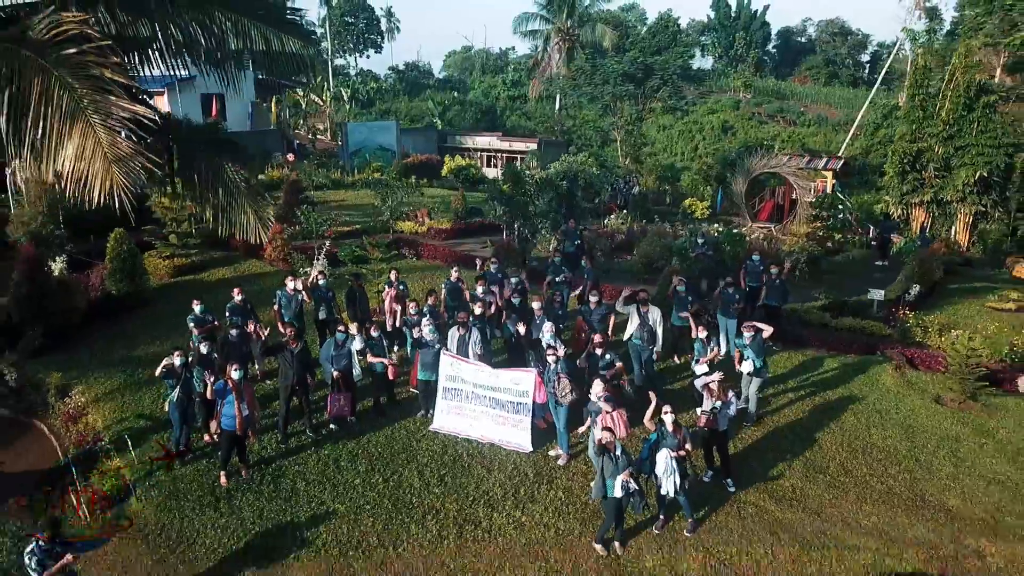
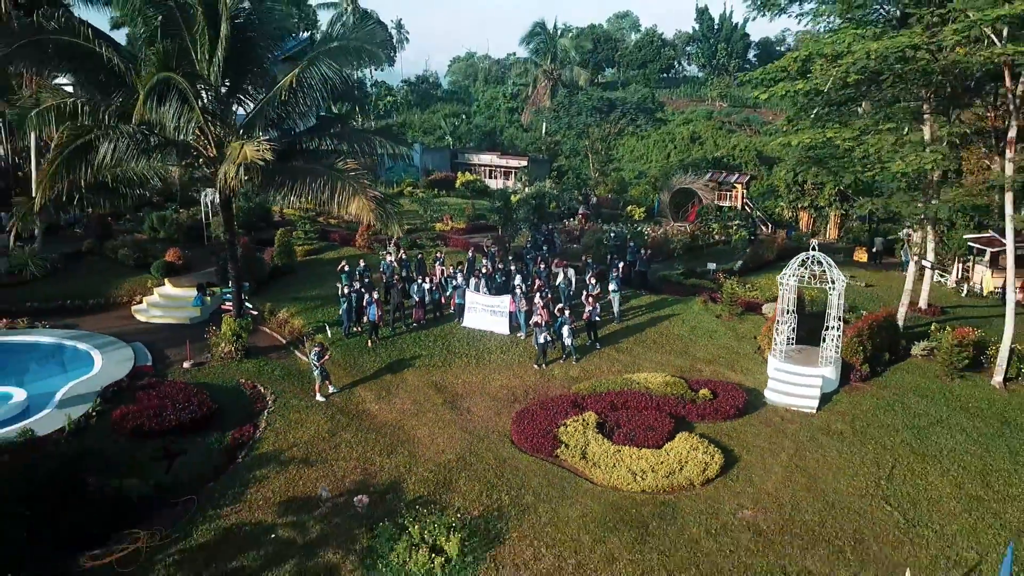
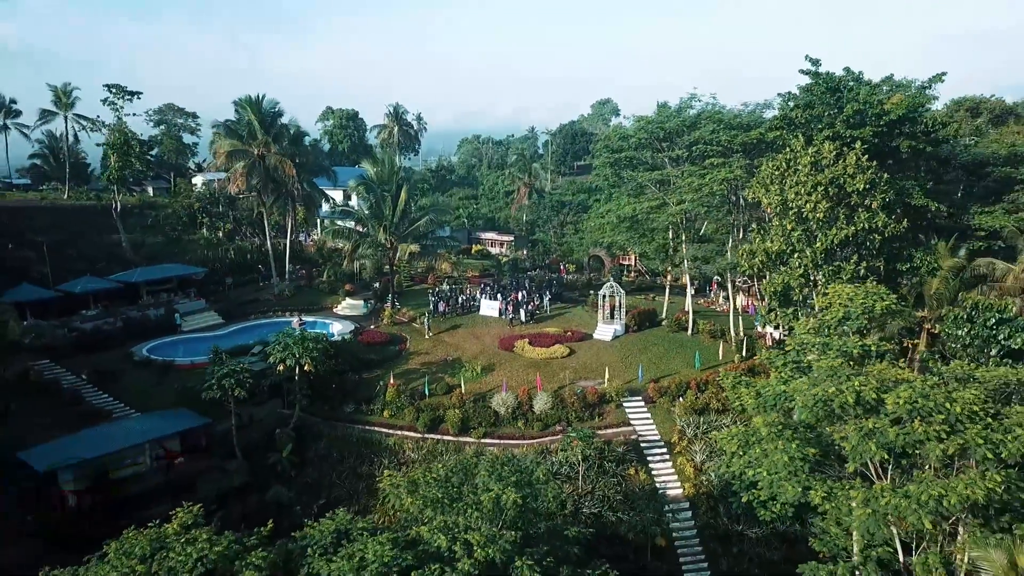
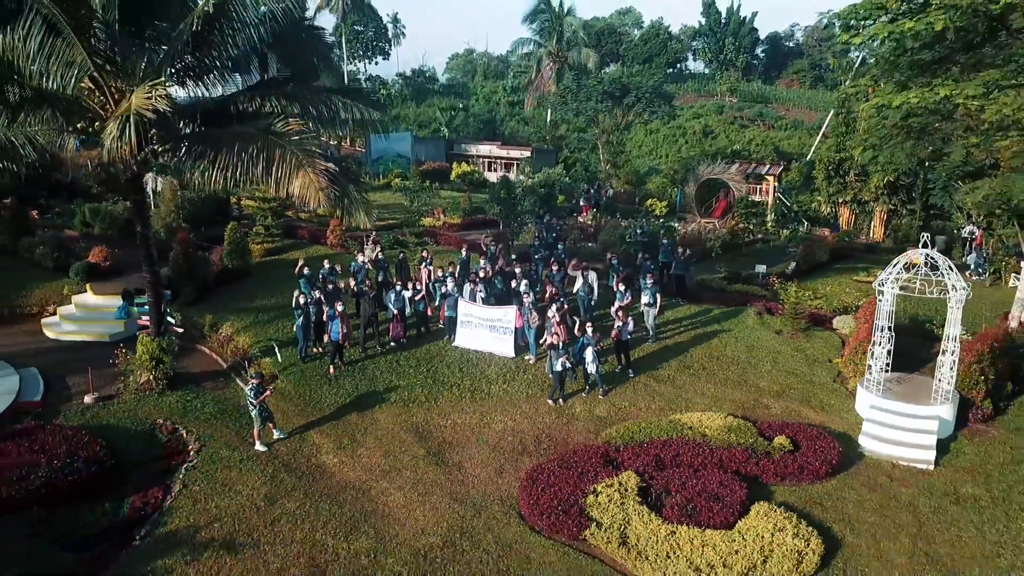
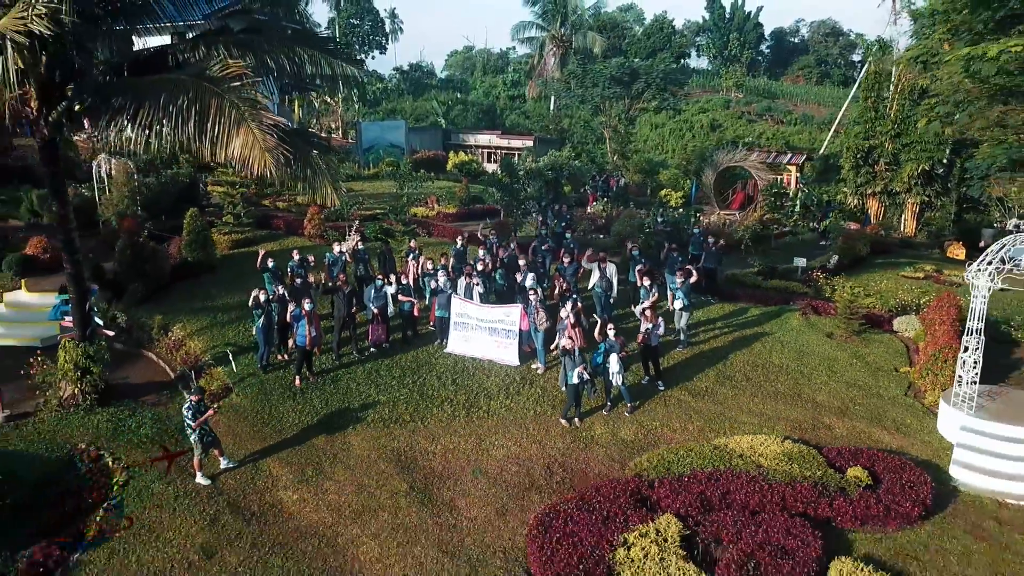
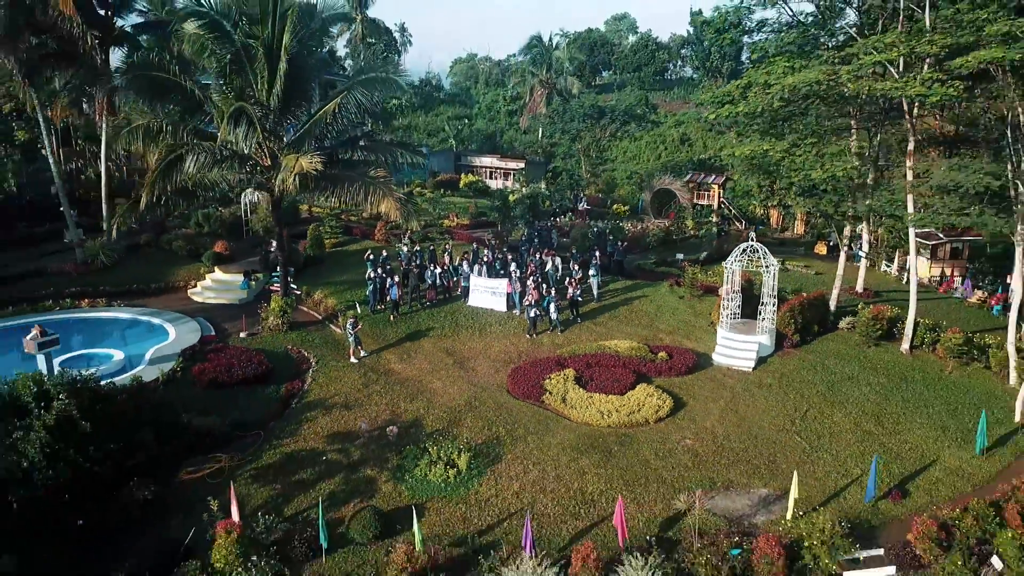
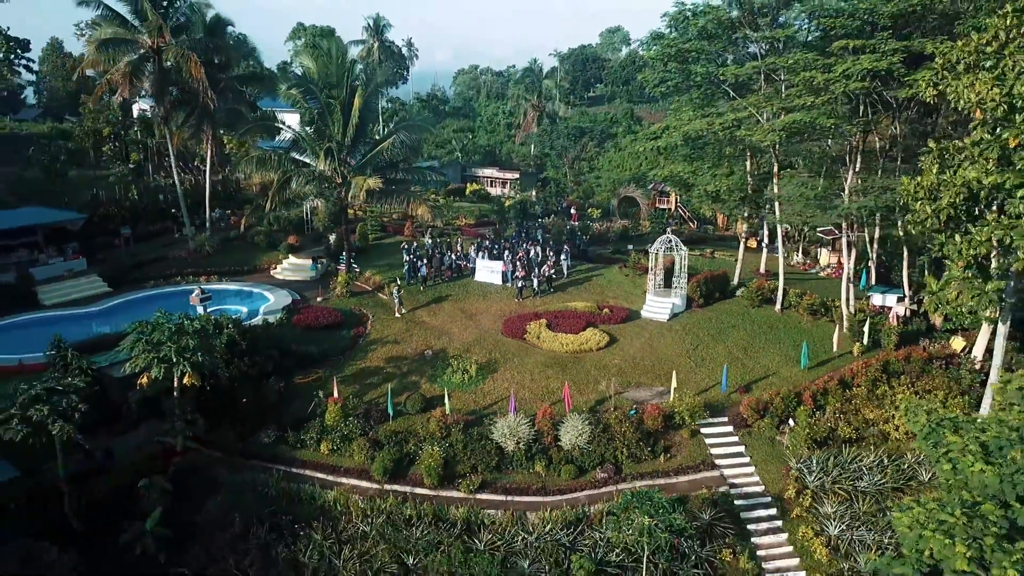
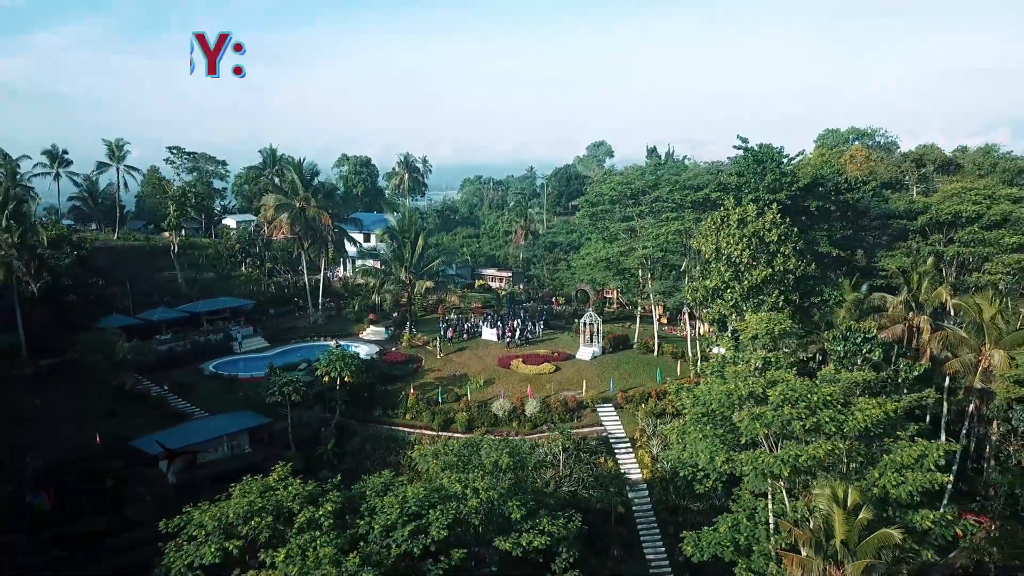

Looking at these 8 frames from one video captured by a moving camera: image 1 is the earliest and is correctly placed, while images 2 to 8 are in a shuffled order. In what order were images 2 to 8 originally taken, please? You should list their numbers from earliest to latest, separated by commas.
5, 4, 2, 6, 7, 3, 8
